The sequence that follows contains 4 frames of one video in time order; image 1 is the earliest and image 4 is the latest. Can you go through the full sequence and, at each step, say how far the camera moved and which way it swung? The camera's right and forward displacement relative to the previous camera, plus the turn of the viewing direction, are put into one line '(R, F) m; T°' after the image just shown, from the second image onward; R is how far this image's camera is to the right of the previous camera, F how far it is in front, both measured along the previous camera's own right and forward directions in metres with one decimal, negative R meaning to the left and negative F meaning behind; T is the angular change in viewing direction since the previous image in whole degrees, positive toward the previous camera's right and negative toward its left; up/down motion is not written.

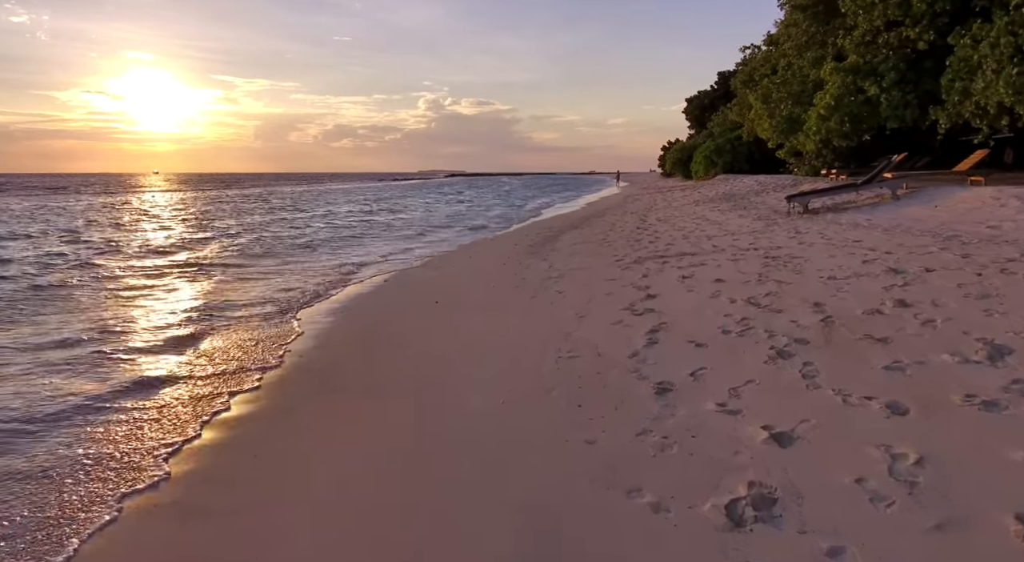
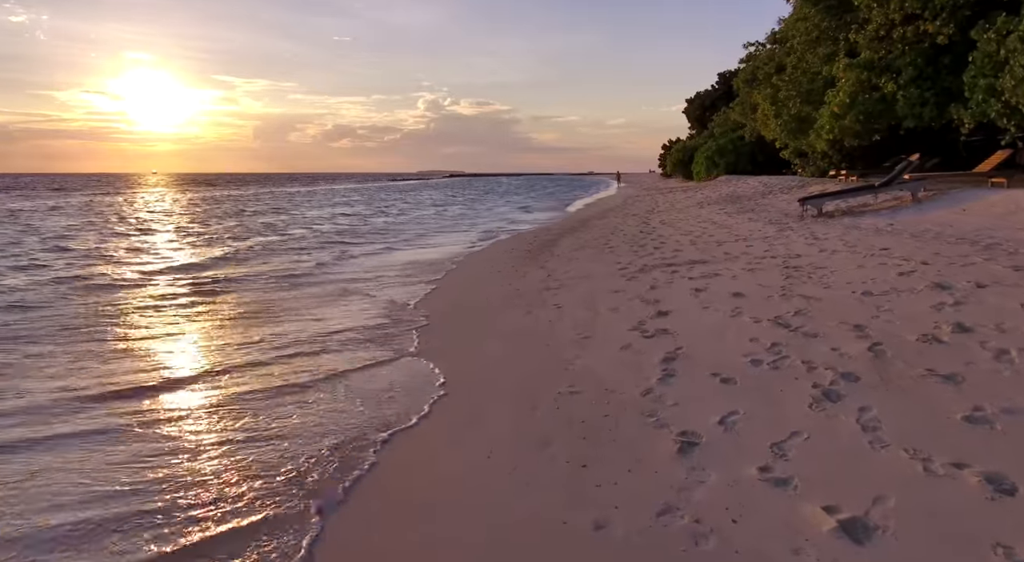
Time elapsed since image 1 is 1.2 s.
(+0.1, +0.8) m; 0°
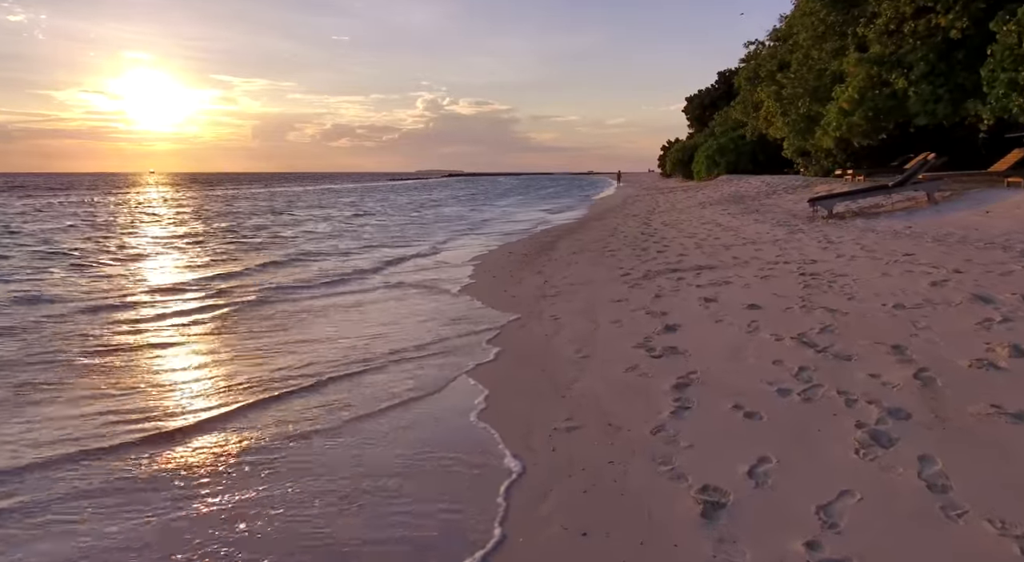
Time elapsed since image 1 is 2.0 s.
(+0.1, +0.6) m; 0°
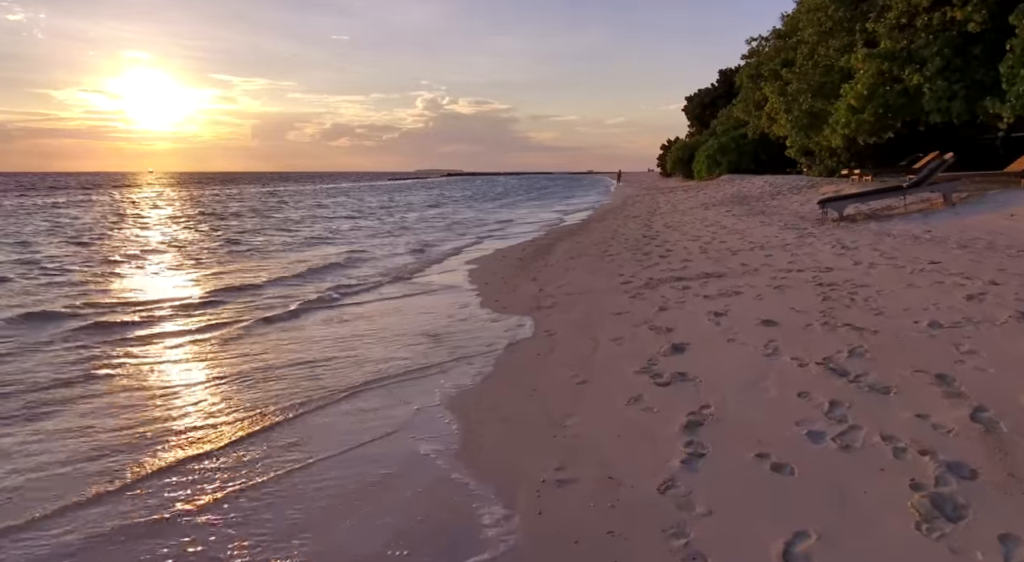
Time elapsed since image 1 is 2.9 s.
(+0.1, +0.6) m; 0°
